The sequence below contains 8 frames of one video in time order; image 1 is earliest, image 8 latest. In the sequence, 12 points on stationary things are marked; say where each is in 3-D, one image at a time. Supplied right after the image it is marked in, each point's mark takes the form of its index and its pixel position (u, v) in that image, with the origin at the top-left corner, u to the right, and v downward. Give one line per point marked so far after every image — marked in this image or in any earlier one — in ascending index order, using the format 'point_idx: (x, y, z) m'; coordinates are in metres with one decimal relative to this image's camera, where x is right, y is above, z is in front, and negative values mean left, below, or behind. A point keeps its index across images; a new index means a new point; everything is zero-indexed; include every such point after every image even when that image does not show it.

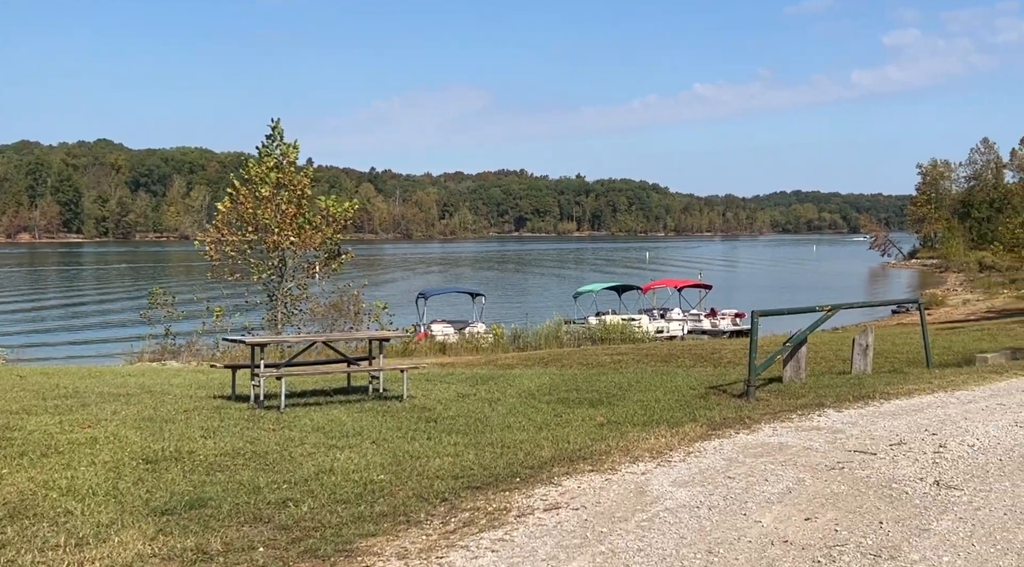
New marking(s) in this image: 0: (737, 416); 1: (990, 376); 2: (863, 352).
0: (+1.8, -1.1, +8.6) m
1: (+4.9, -0.9, +11.0) m
2: (+4.0, -0.8, +12.5) m
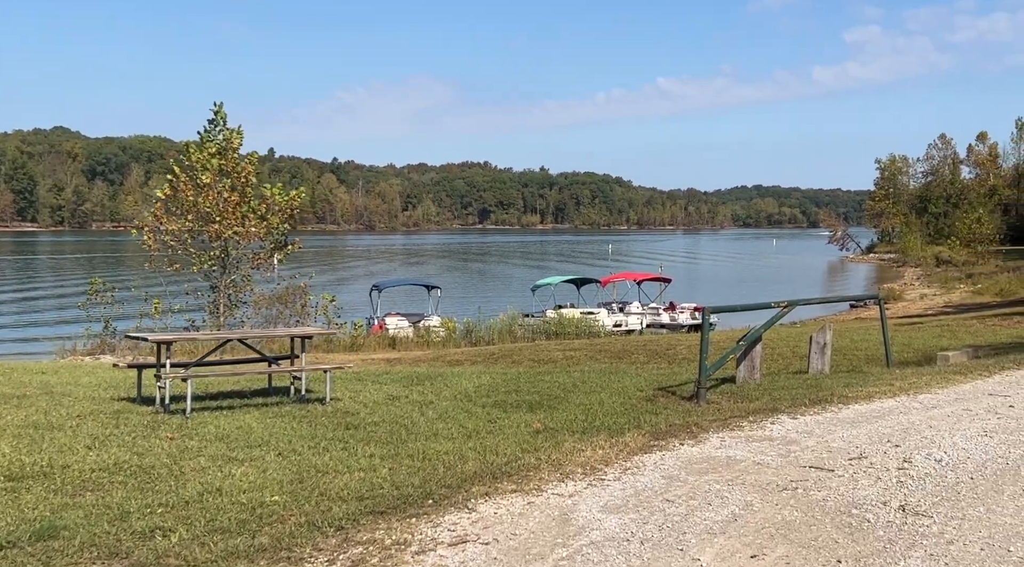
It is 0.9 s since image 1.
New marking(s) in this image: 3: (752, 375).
0: (+1.3, -1.0, +7.9) m
1: (+4.3, -0.9, +10.5) m
2: (+3.4, -0.7, +11.9) m
3: (+2.3, -0.9, +10.6) m
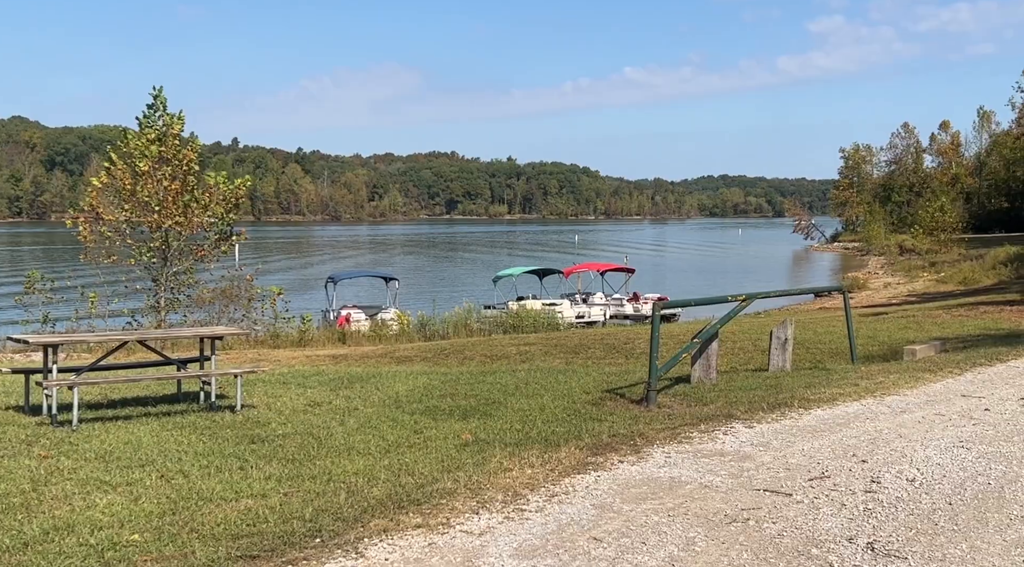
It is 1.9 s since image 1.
0: (+0.8, -1.0, +7.1) m
1: (+3.7, -0.8, +9.8) m
2: (+2.8, -0.6, +11.2) m
3: (+1.8, -0.8, +9.8) m
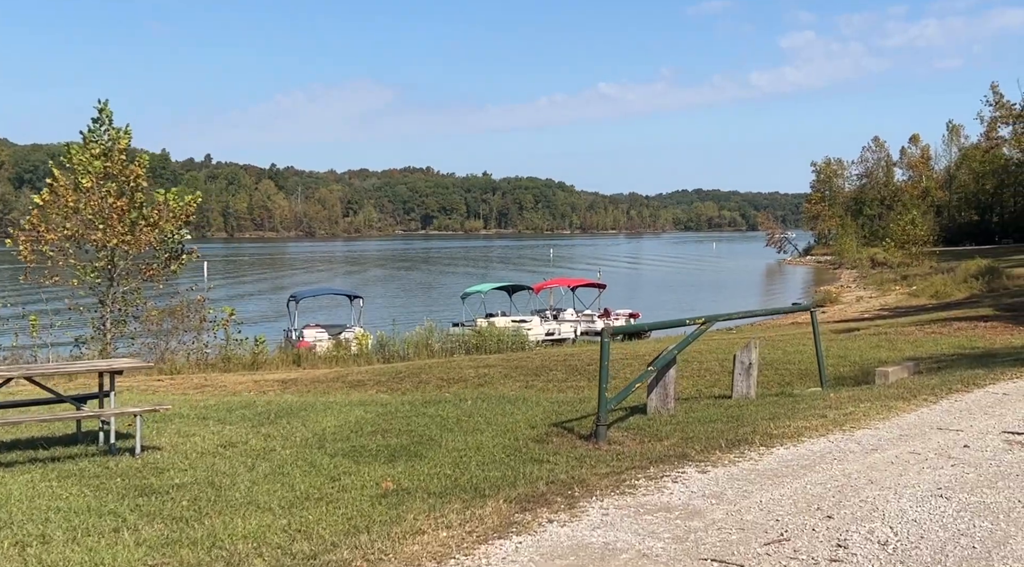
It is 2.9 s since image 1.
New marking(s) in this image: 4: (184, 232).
0: (+0.3, -1.1, +6.3) m
1: (+3.2, -1.0, +9.0) m
2: (+2.2, -0.8, +10.4) m
3: (+1.3, -1.0, +9.0) m
4: (-6.0, +0.9, +19.7) m
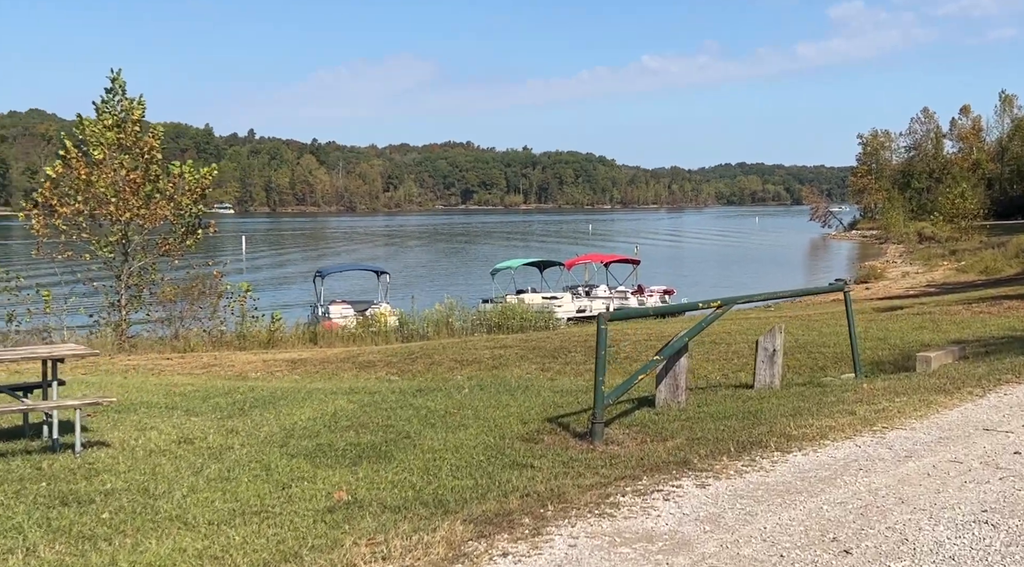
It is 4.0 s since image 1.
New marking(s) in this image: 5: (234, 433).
0: (+0.2, -1.0, +5.5) m
1: (+3.2, -0.8, +8.0) m
2: (+2.2, -0.7, +9.5) m
3: (+1.2, -0.9, +8.1) m
4: (-5.7, +1.3, +19.0) m
5: (-1.9, -1.0, +7.5) m
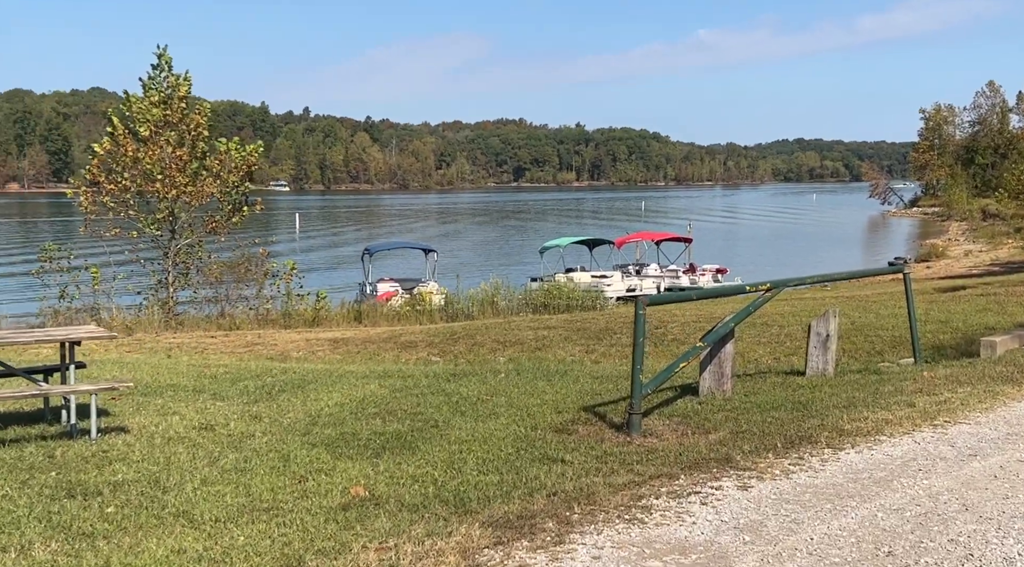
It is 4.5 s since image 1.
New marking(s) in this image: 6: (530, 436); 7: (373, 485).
0: (+0.3, -1.0, +5.1) m
1: (+3.4, -0.7, +7.5) m
2: (+2.6, -0.5, +9.0) m
3: (+1.5, -0.7, +7.7) m
4: (-4.9, +1.7, +18.9) m
5: (-1.7, -0.9, +7.2) m
6: (+0.1, -0.9, +6.4) m
7: (-0.7, -1.0, +5.4) m
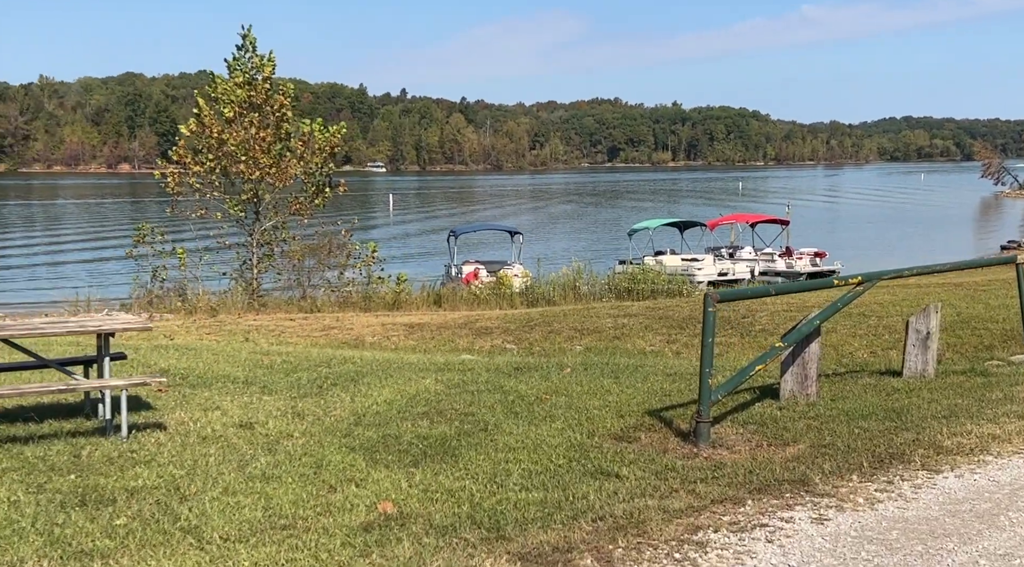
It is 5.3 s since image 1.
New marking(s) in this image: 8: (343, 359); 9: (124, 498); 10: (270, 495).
0: (+0.5, -0.9, +4.5) m
1: (+3.8, -0.7, +6.6) m
2: (+3.1, -0.4, +8.2) m
3: (+1.9, -0.7, +7.0) m
4: (-3.5, +2.0, +18.6) m
5: (-1.3, -0.8, +6.8) m
6: (+0.4, -0.9, +5.8) m
7: (-0.5, -1.0, +4.9) m
8: (-1.6, -0.7, +10.6) m
9: (-1.8, -1.0, +5.0) m
10: (-1.1, -1.0, +5.1) m
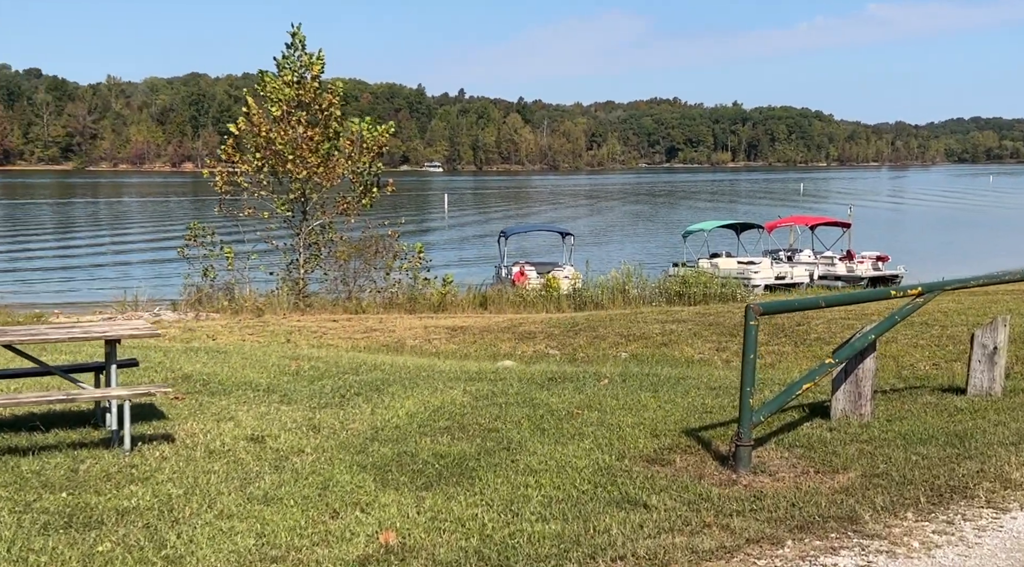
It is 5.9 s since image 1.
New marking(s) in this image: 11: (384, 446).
0: (+0.5, -1.0, +4.0) m
1: (+3.9, -0.8, +6.0) m
2: (+3.3, -0.5, +7.6) m
3: (+2.0, -0.7, +6.4) m
4: (-2.7, +2.0, +18.4) m
5: (-1.2, -0.9, +6.4) m
6: (+0.5, -0.9, +5.3) m
7: (-0.4, -1.0, +4.5) m
8: (-1.2, -0.8, +10.3) m
9: (-1.7, -1.0, +4.7) m
10: (-1.1, -1.0, +4.7) m
11: (-0.7, -0.9, +6.0) m
